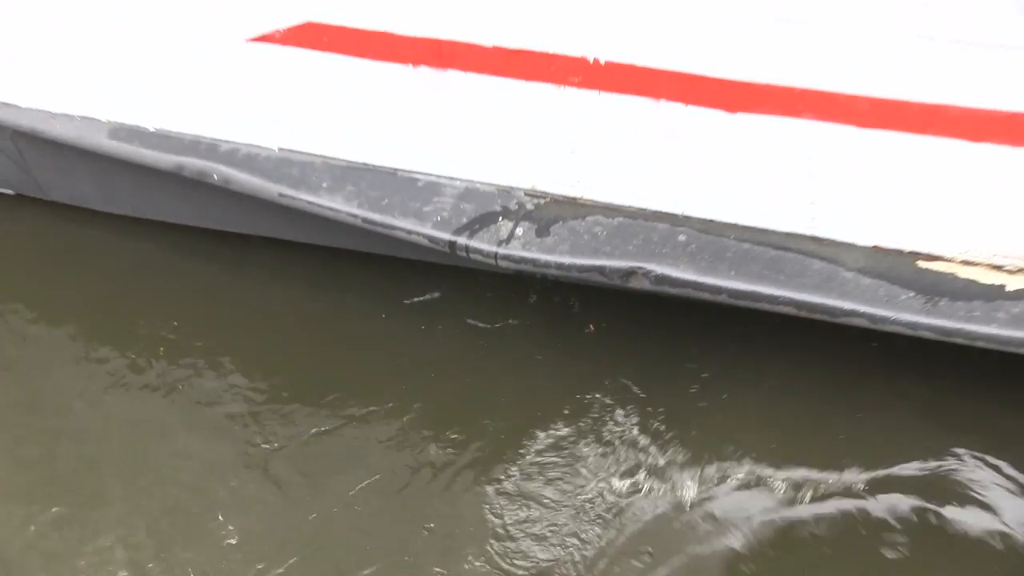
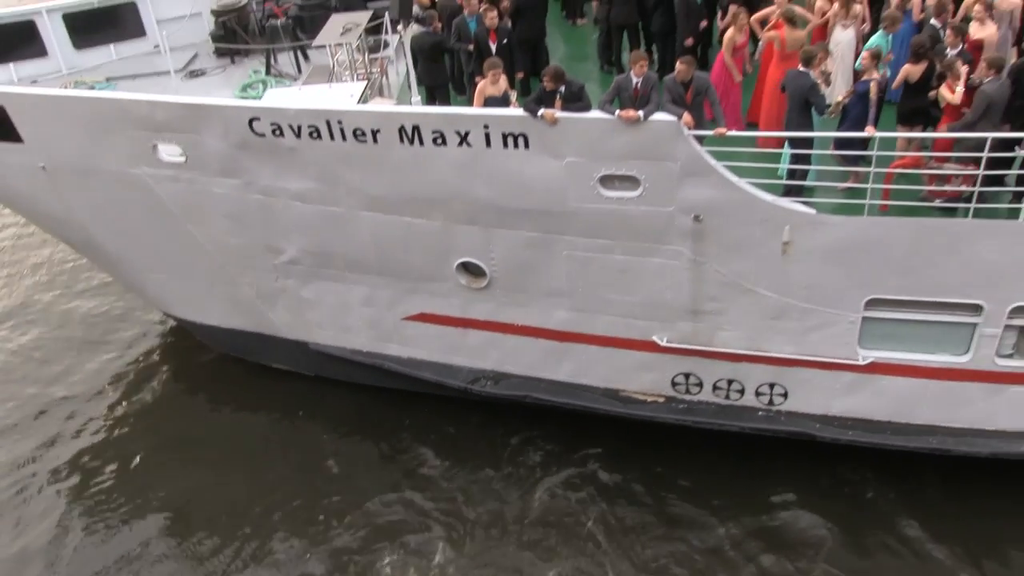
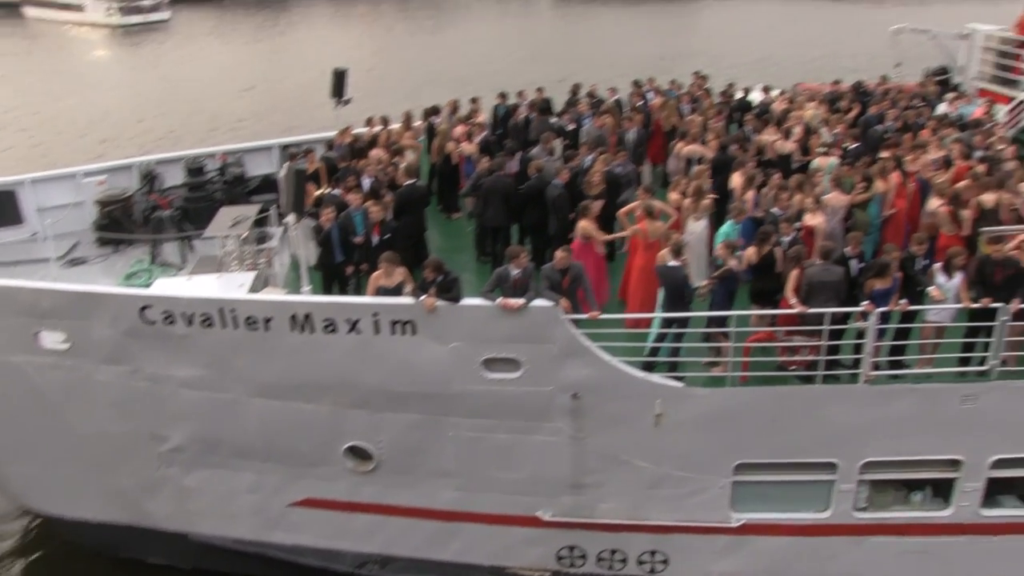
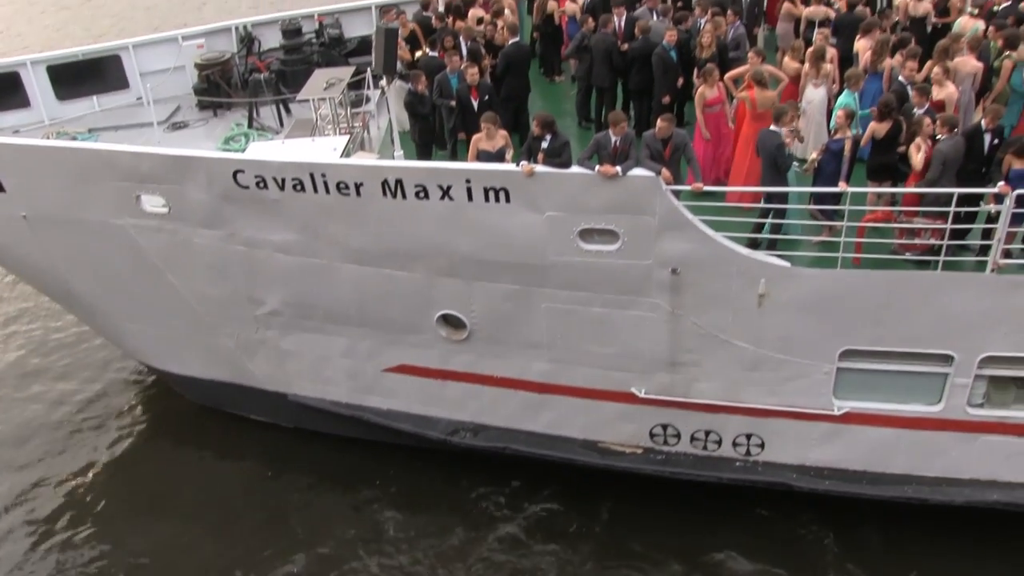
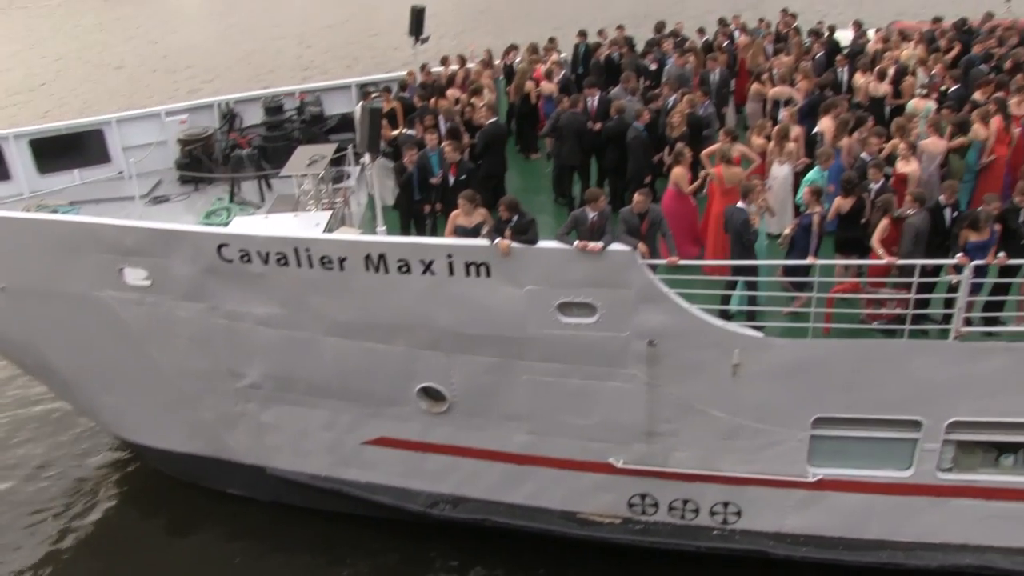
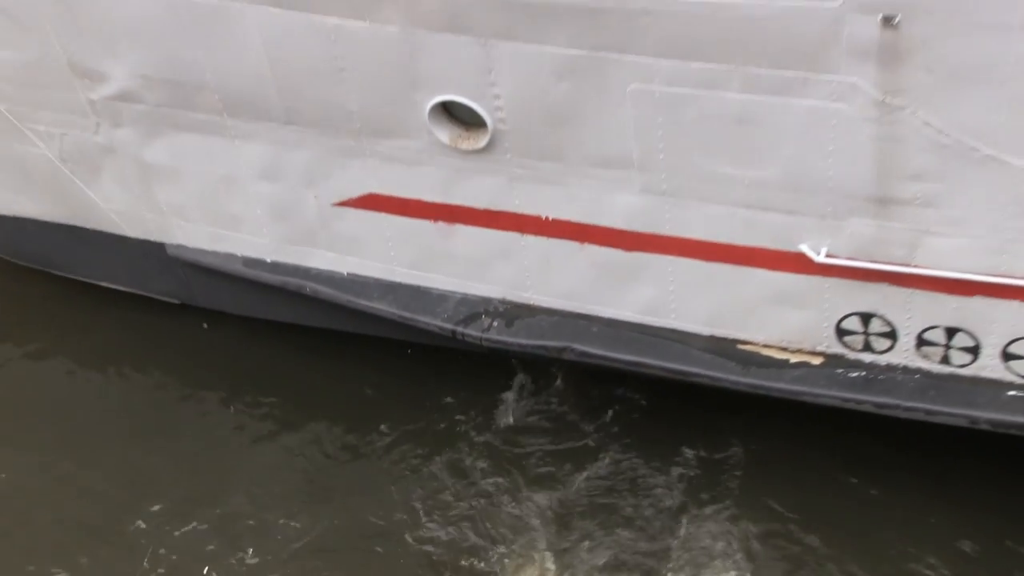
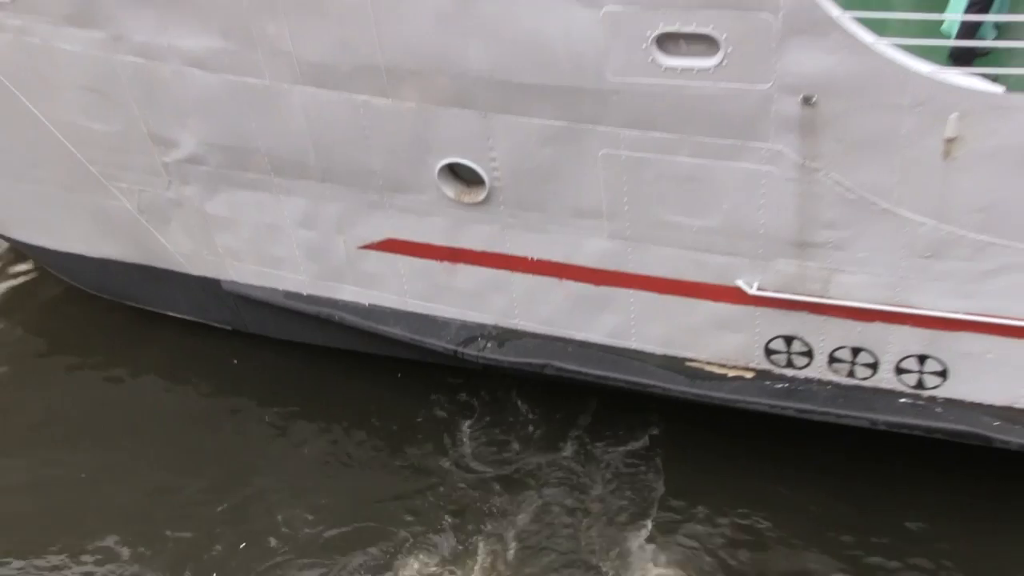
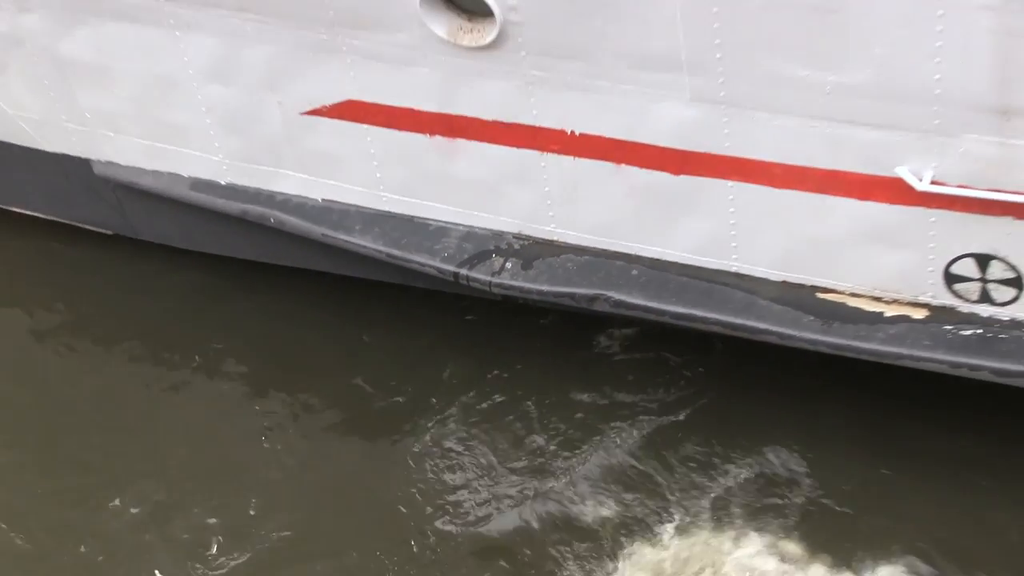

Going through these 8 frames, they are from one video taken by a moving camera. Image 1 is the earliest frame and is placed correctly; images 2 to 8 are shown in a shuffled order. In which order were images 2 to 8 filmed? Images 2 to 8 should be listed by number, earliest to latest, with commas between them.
8, 6, 7, 2, 4, 5, 3
